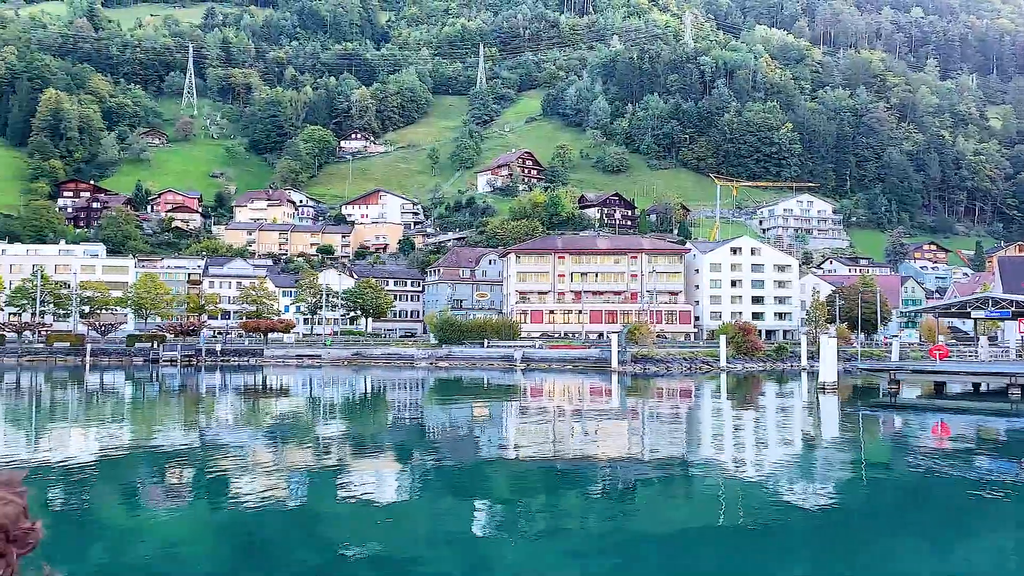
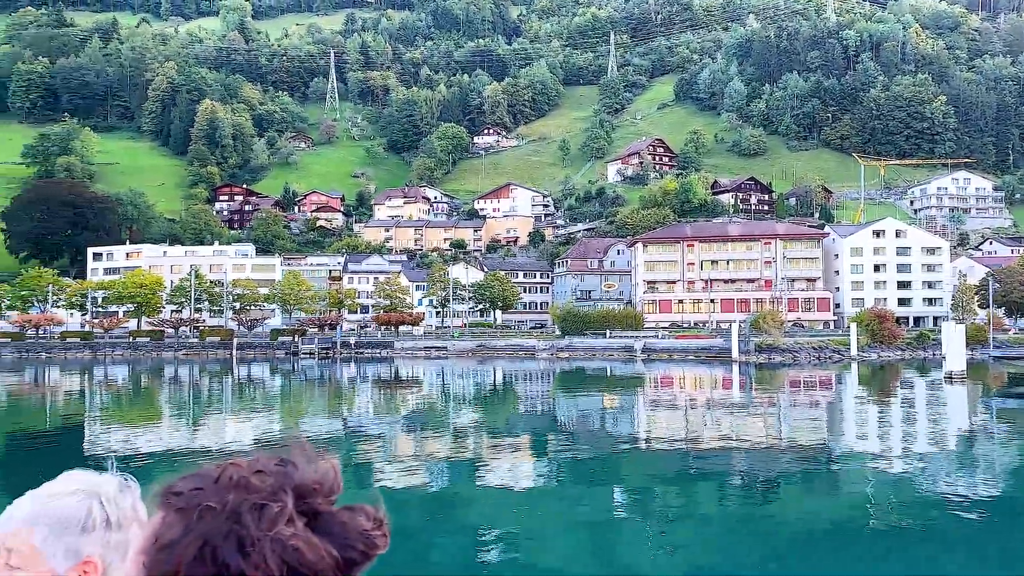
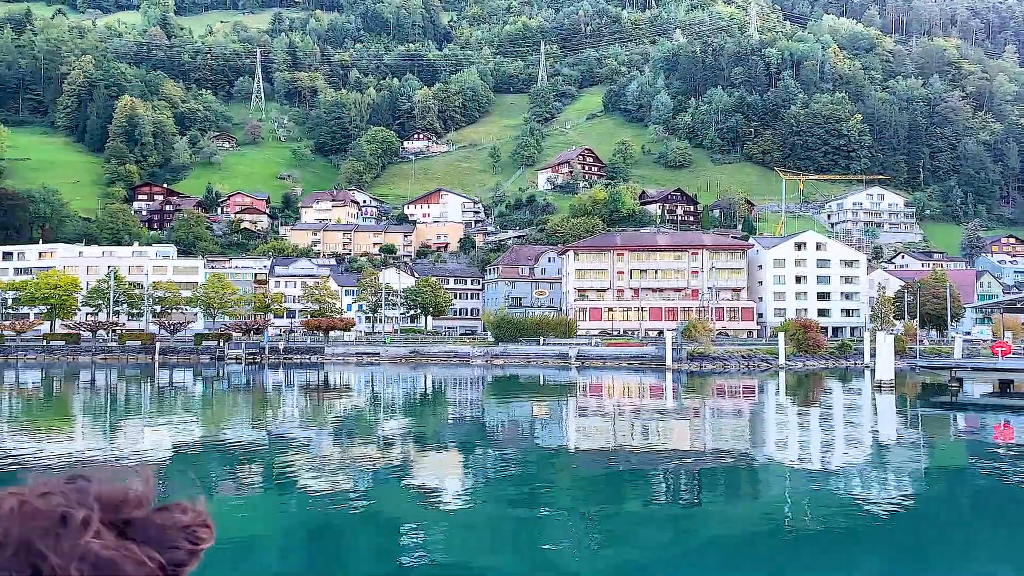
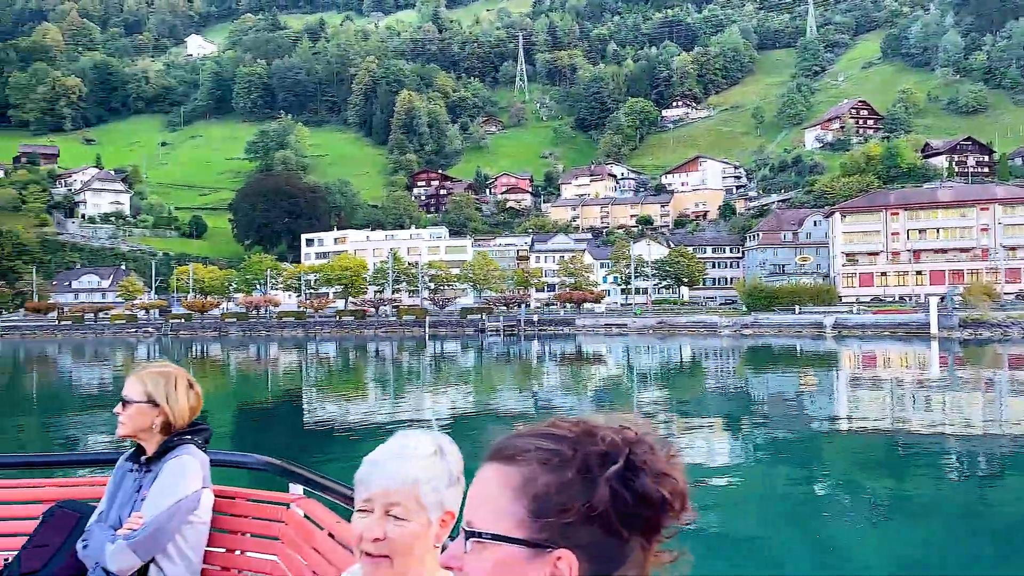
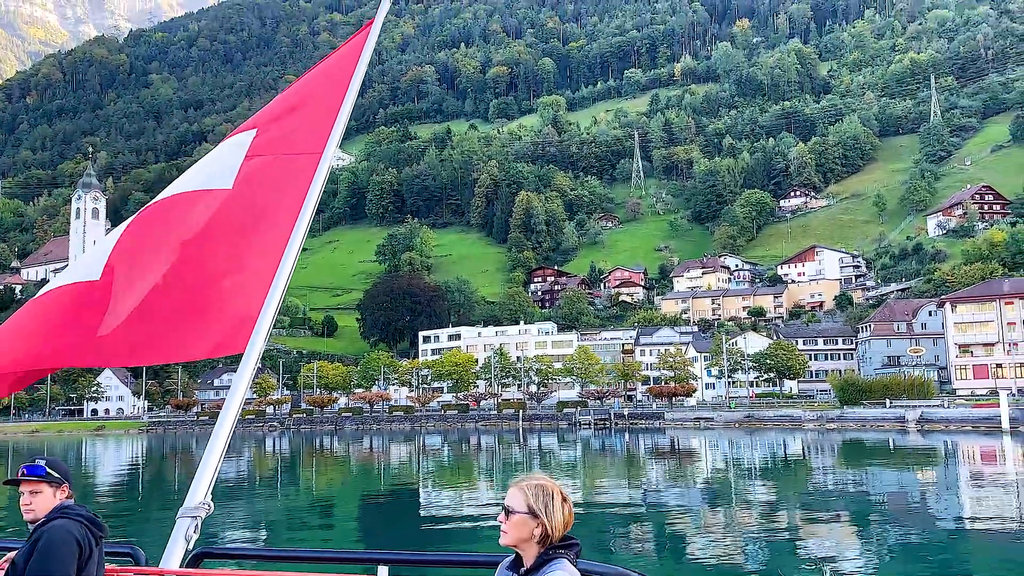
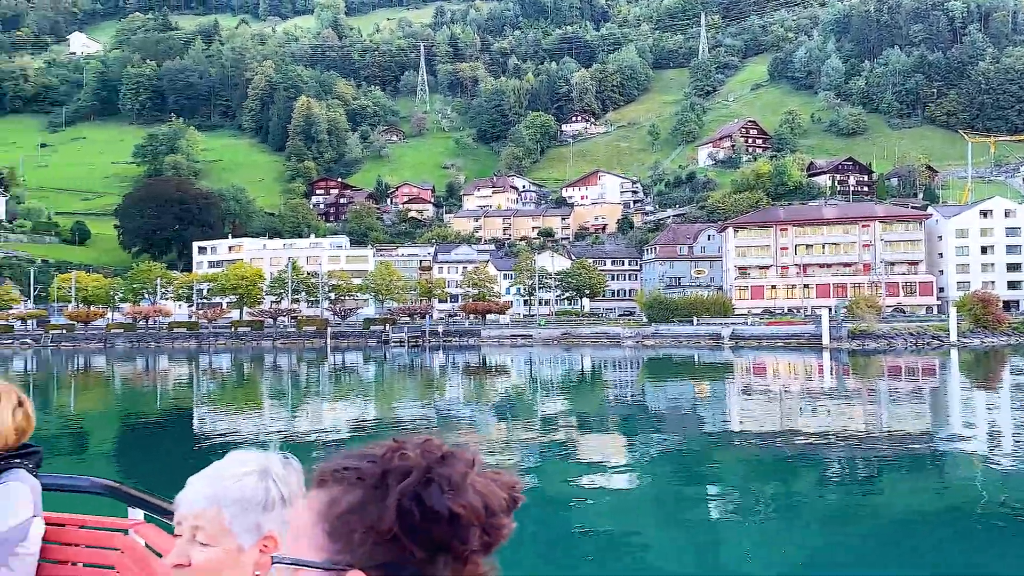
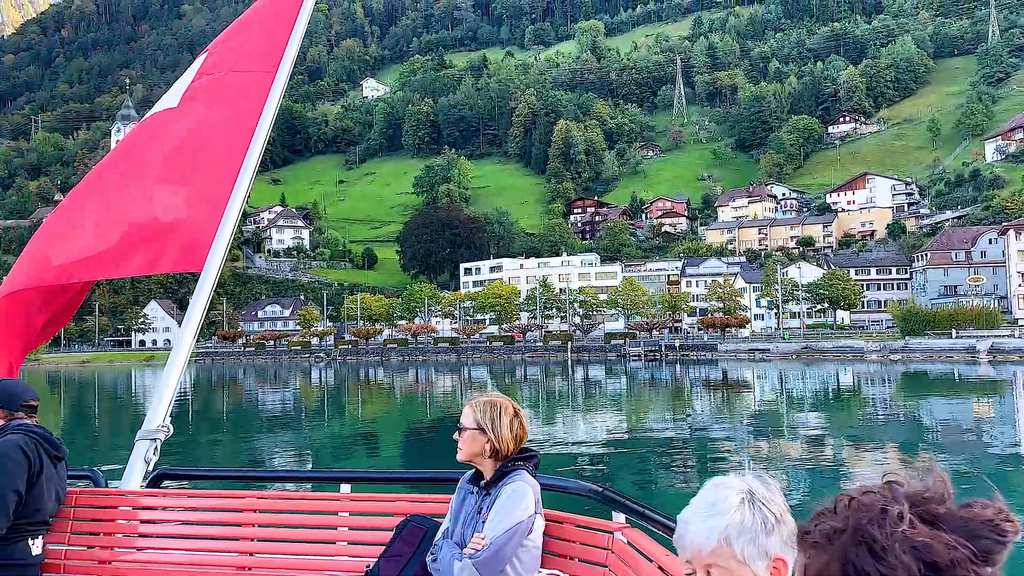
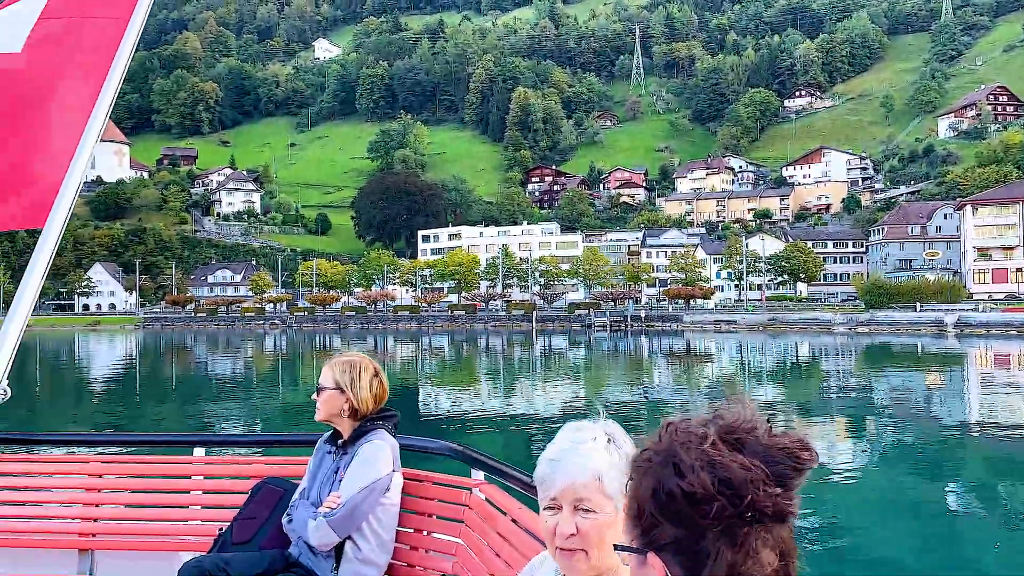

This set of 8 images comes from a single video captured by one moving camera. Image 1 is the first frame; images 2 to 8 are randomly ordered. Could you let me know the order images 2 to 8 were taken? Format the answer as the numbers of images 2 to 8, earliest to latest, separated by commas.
3, 2, 6, 4, 8, 7, 5
